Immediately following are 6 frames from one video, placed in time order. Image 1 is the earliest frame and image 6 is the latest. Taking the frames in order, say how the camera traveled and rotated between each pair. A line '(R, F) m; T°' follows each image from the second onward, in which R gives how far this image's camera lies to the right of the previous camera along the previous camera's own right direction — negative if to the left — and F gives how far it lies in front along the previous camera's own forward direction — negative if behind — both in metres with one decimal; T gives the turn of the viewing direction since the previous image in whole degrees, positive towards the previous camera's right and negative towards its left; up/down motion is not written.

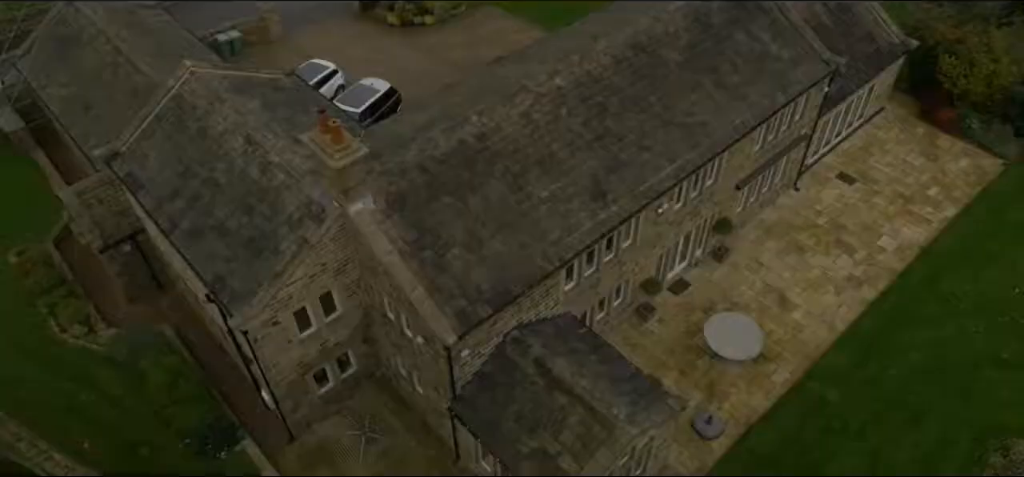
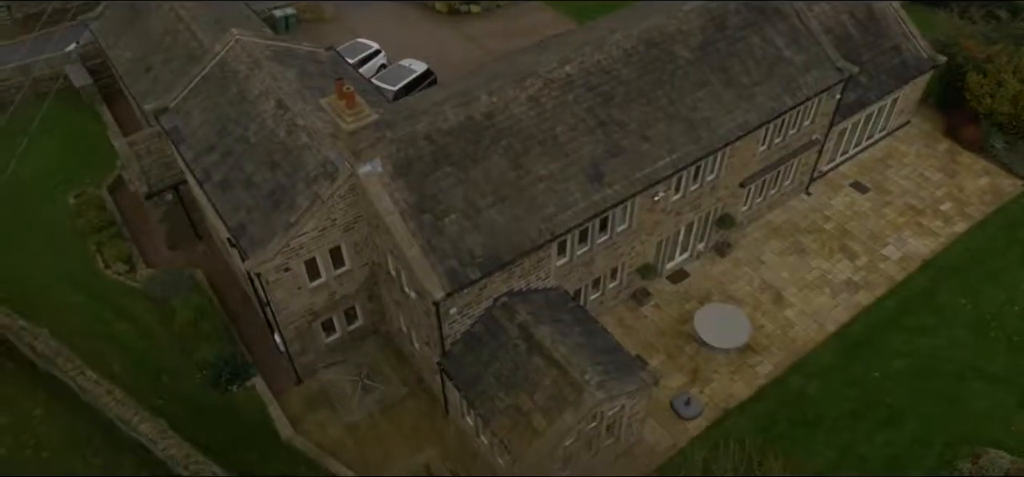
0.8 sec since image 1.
(+1.9, -1.6) m; -4°
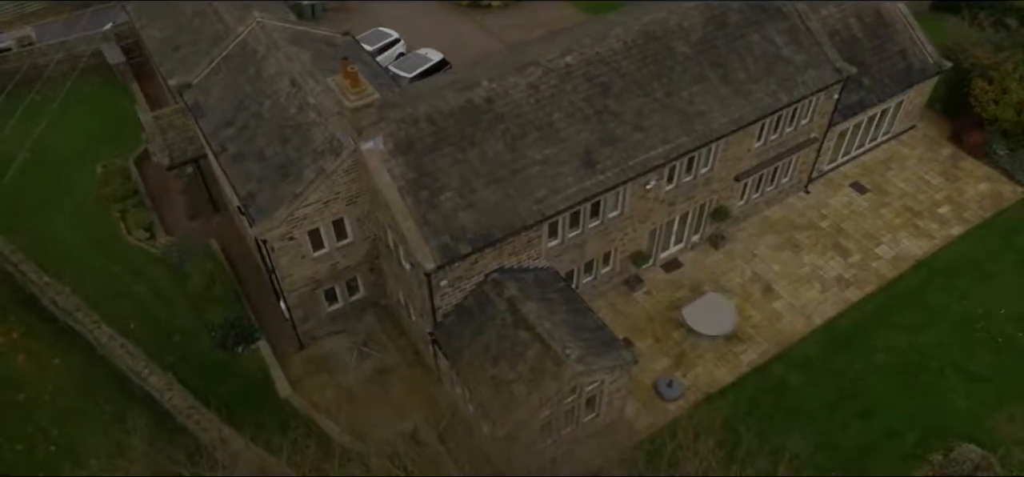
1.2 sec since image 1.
(+1.2, -1.2) m; -2°
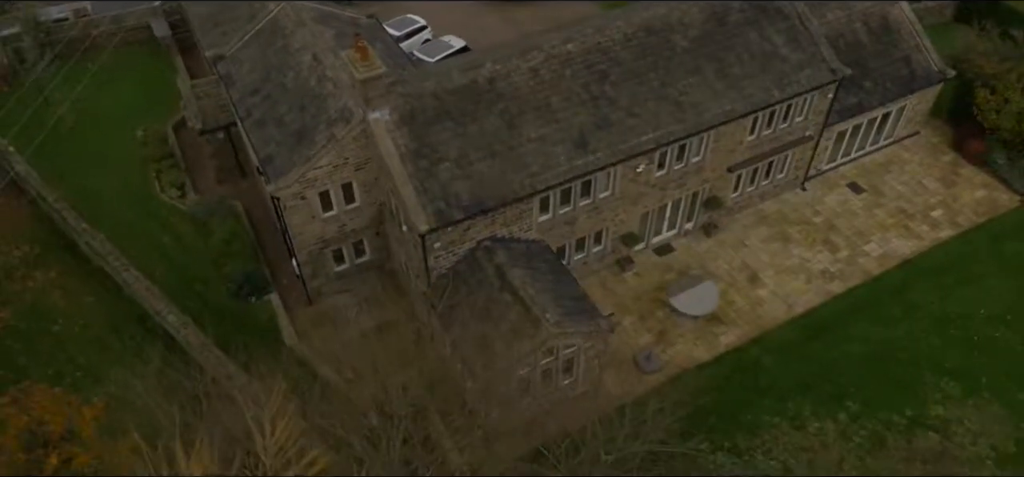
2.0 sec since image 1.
(+1.7, -1.9) m; -3°
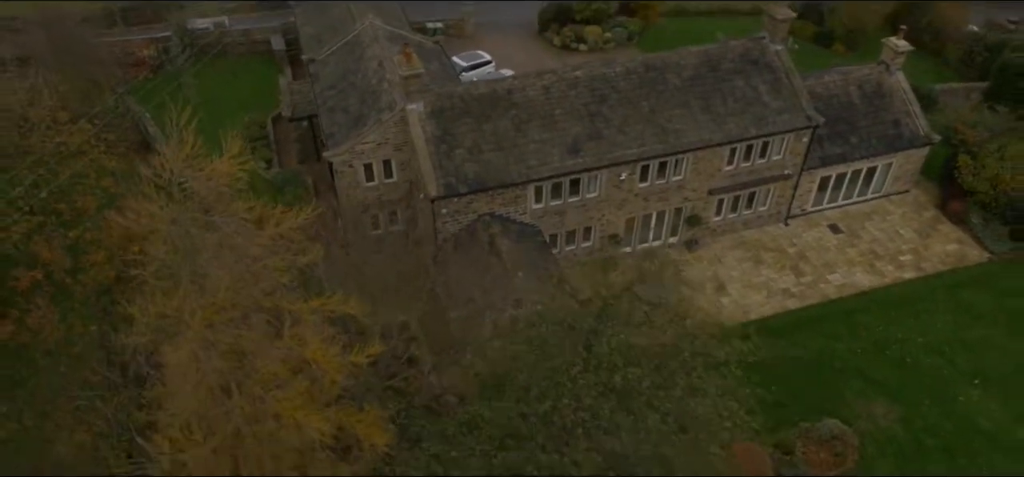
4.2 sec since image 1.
(+4.7, -6.0) m; -8°
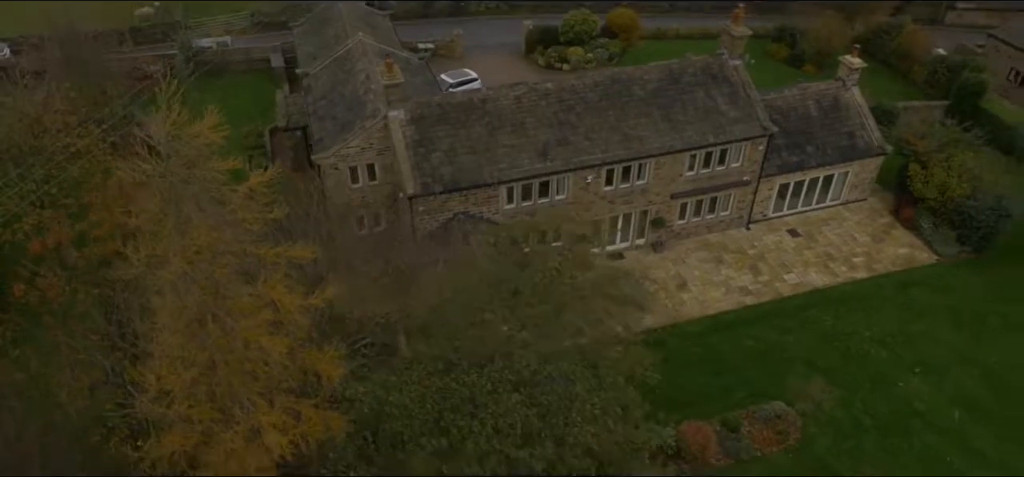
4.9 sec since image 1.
(+1.6, -2.6) m; 0°
